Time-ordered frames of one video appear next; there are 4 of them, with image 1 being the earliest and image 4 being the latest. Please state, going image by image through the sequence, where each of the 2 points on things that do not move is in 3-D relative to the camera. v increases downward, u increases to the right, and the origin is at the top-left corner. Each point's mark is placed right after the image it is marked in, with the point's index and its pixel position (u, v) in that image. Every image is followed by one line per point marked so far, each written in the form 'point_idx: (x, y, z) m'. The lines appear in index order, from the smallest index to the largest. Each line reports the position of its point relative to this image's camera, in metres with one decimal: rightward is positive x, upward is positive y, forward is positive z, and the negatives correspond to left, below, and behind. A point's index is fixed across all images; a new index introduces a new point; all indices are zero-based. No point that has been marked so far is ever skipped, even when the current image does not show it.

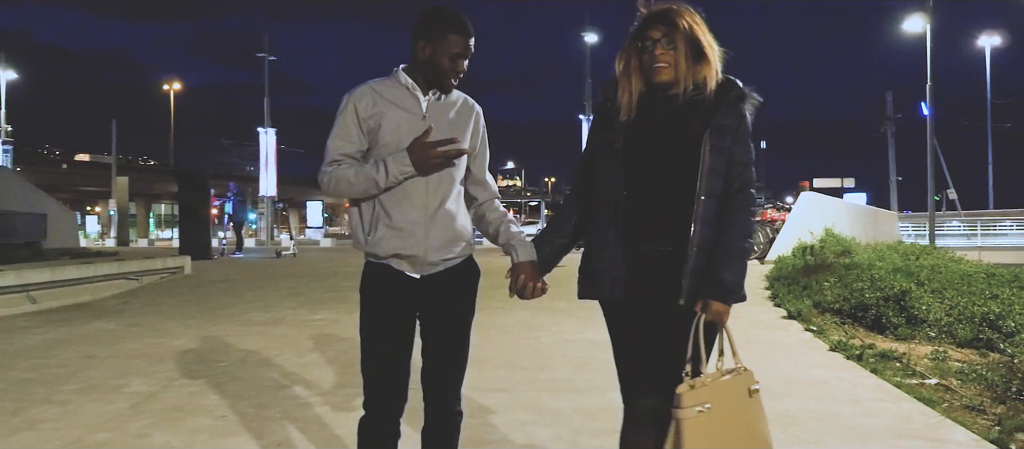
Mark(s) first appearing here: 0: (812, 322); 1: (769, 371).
0: (+2.8, -0.9, +7.3) m
1: (+1.8, -1.0, +5.3) m
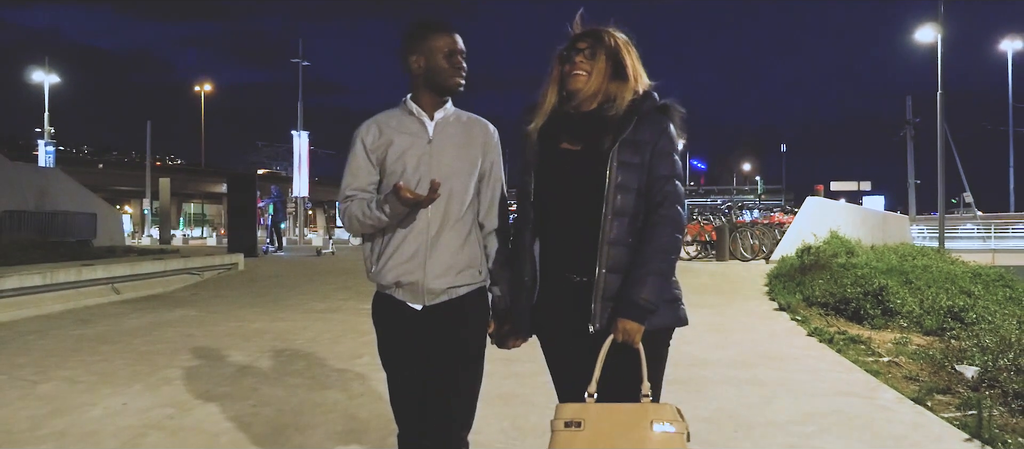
0: (+3.0, -0.9, +8.4) m
1: (+2.0, -1.0, +6.4) m
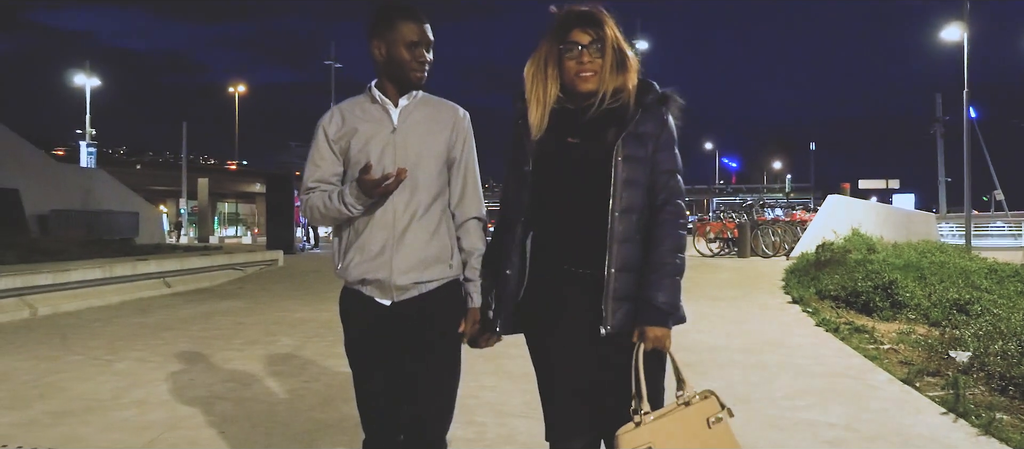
0: (+3.3, -0.9, +8.8) m
1: (+2.2, -1.0, +6.9) m
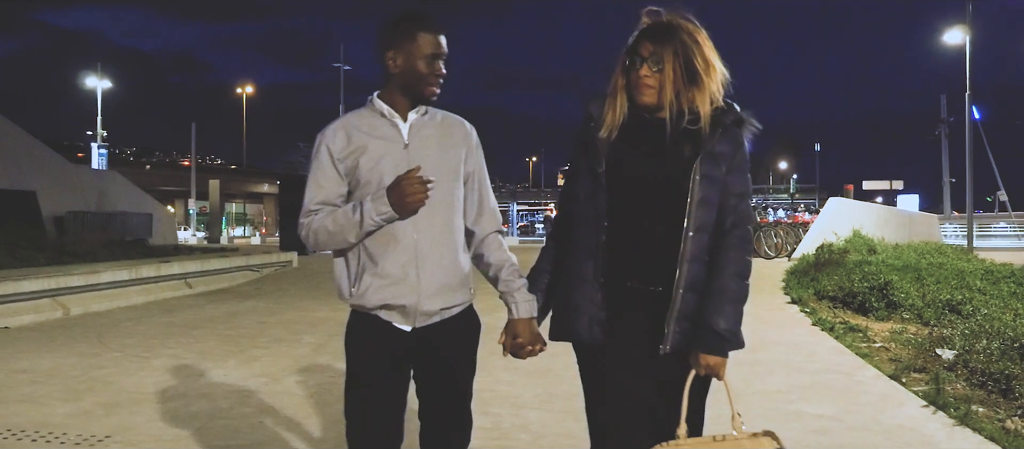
0: (+3.4, -0.9, +9.2) m
1: (+2.3, -1.0, +7.3) m
